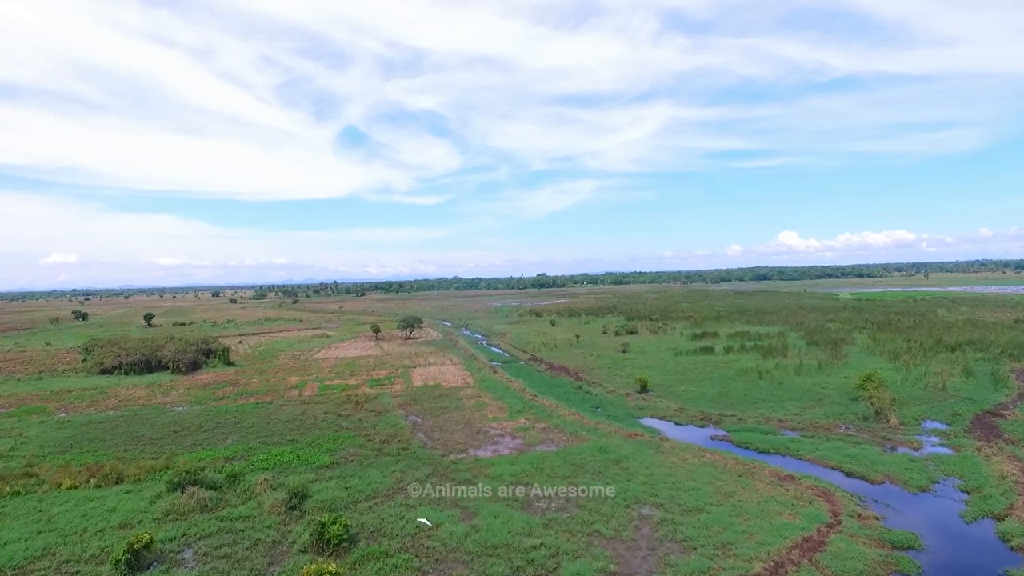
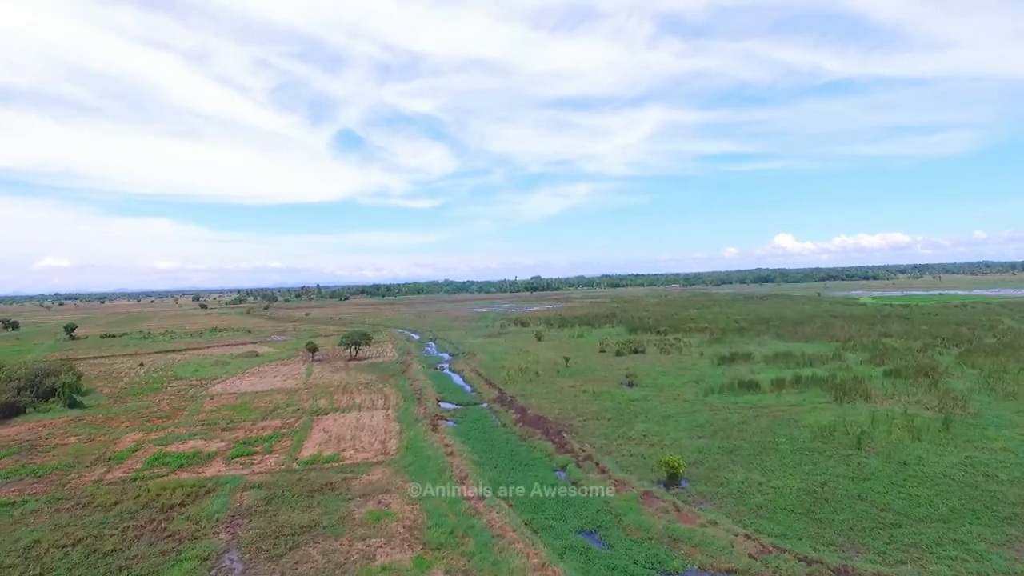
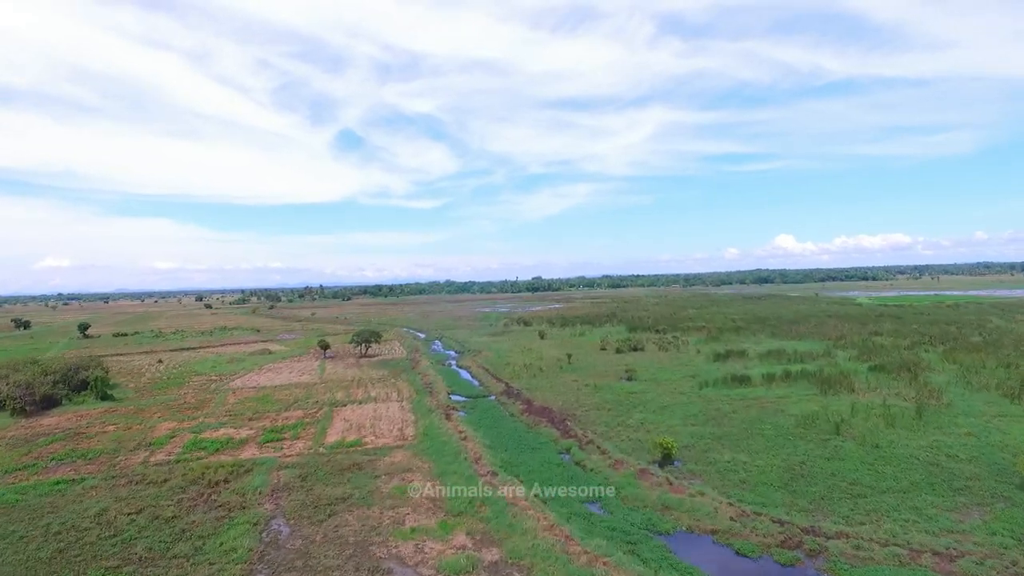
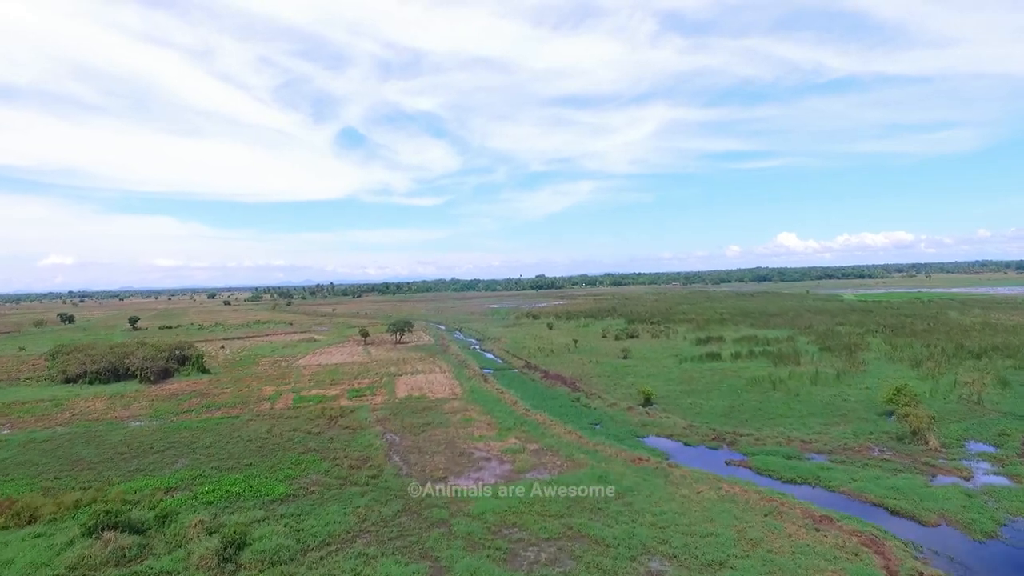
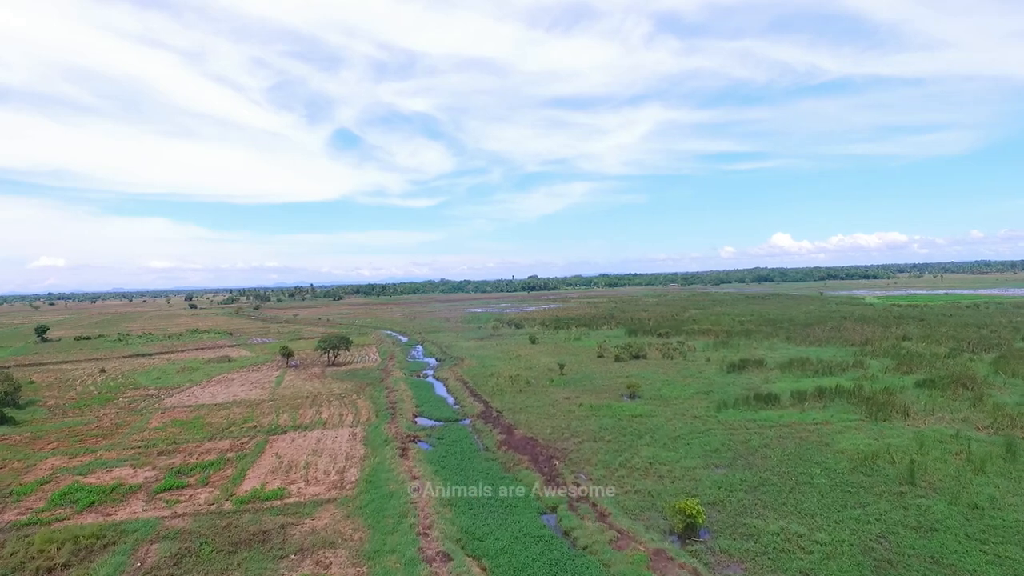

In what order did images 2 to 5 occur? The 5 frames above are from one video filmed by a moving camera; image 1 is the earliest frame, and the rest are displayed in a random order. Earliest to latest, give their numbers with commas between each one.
4, 3, 2, 5
